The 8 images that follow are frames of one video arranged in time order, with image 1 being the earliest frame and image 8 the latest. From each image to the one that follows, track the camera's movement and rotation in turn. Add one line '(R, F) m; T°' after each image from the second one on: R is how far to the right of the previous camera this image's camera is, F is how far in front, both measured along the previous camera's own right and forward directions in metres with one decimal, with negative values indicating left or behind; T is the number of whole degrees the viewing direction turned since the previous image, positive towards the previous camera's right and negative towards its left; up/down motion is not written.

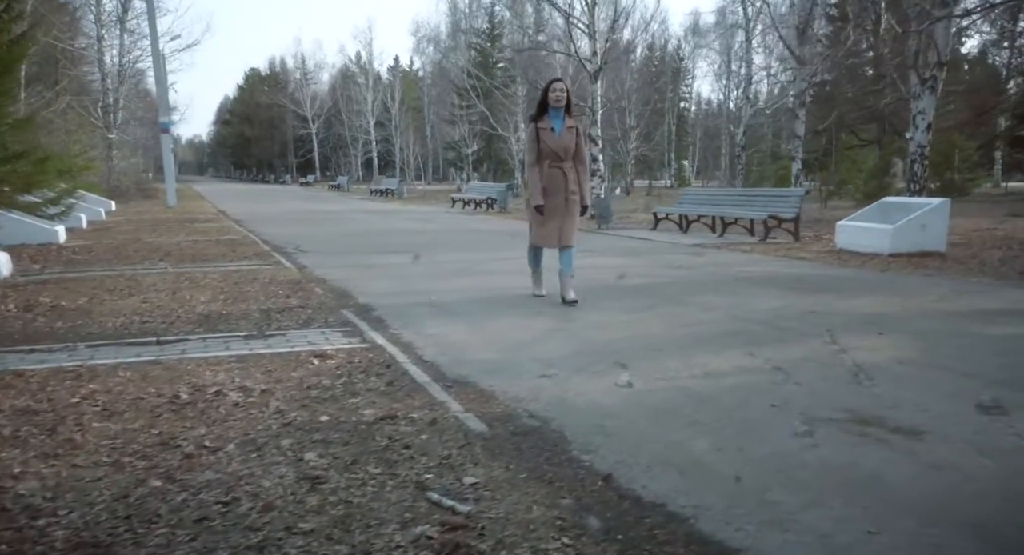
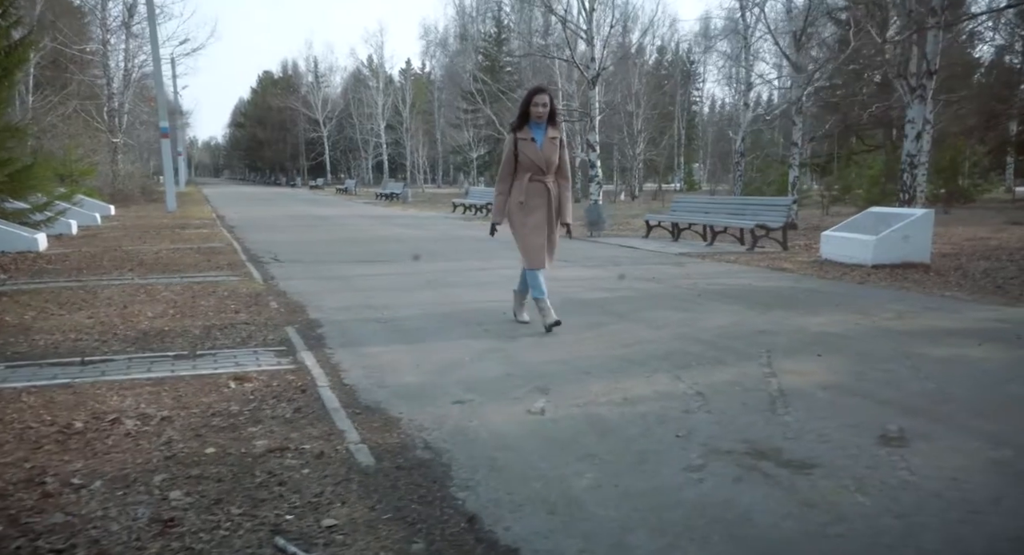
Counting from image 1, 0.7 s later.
(+0.4, 0.0) m; 0°
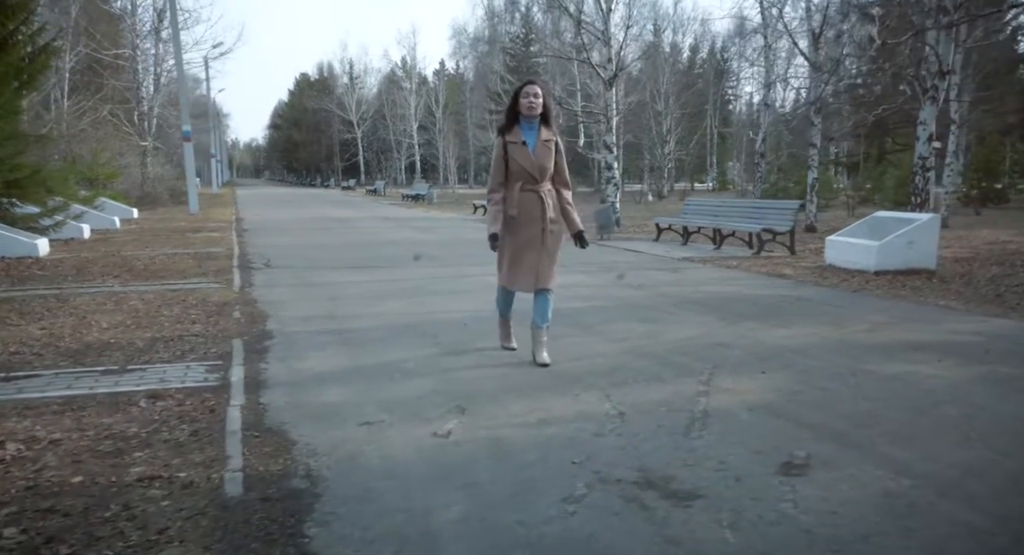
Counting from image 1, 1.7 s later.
(+0.5, +0.1) m; -1°
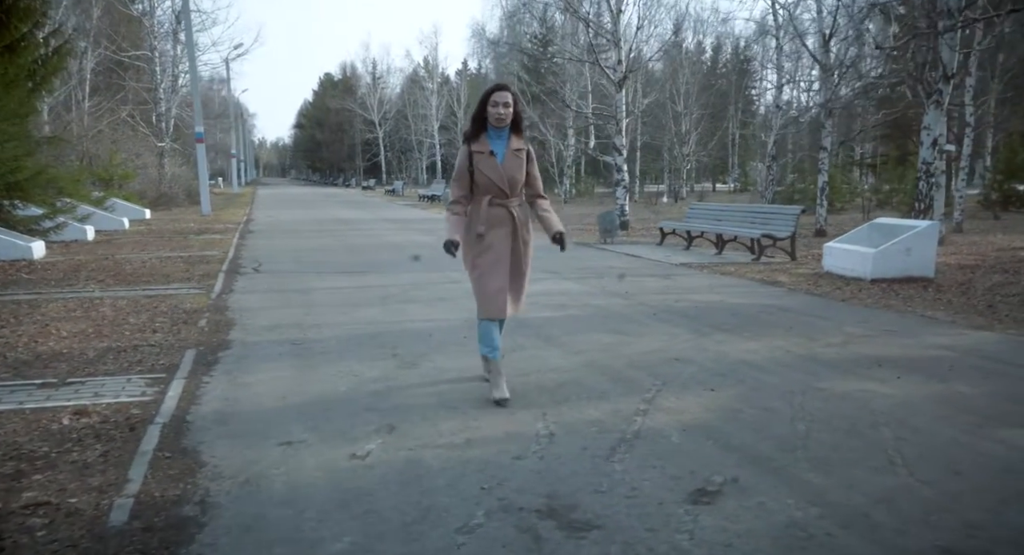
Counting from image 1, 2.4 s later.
(+0.4, 0.0) m; -1°
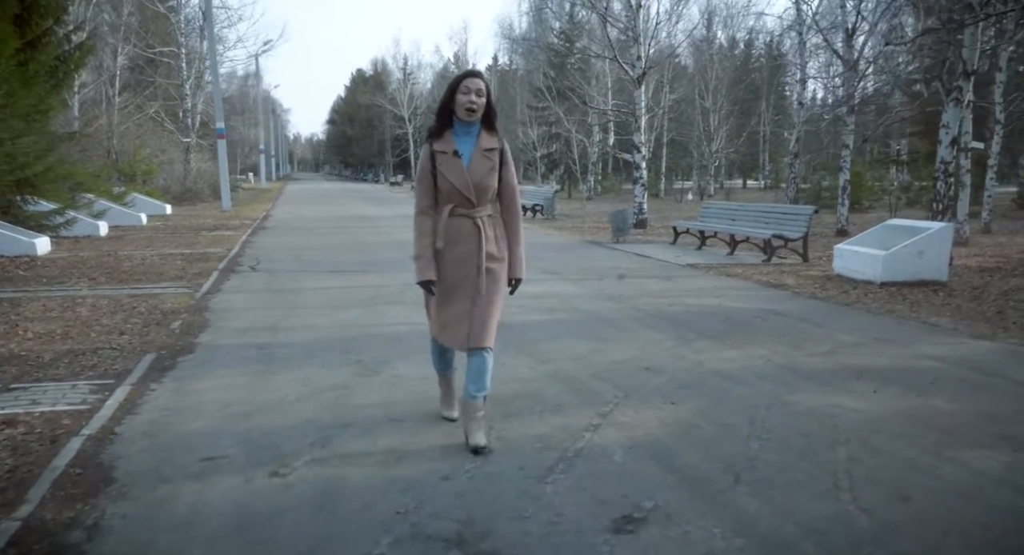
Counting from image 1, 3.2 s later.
(+0.4, +0.1) m; -1°
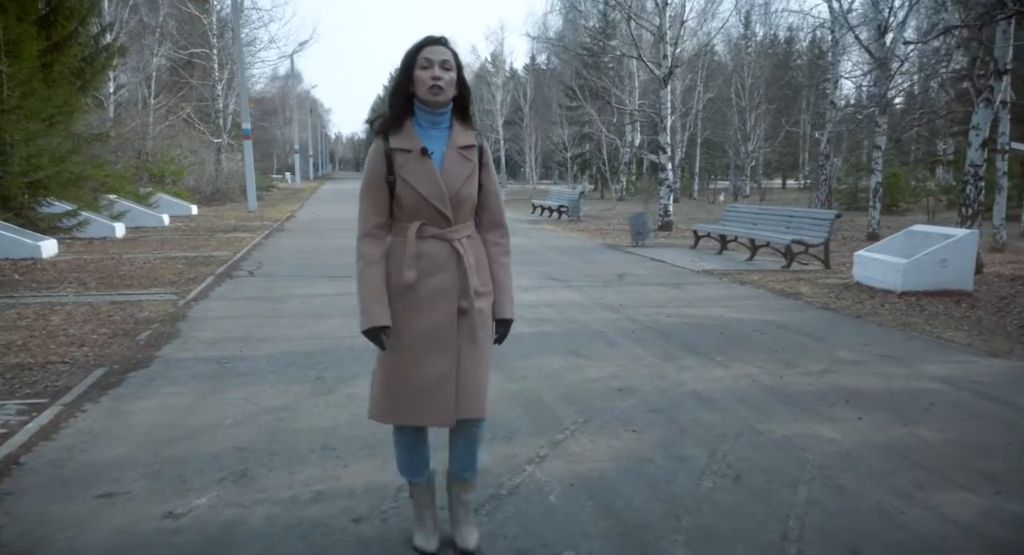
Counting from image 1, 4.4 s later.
(+0.4, +0.3) m; -2°
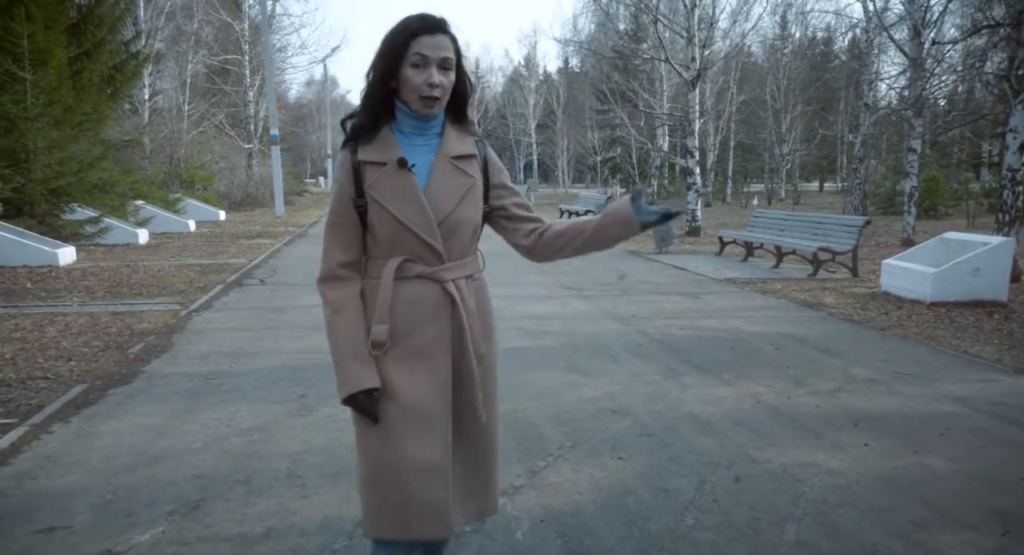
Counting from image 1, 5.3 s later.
(+0.3, +0.2) m; -2°
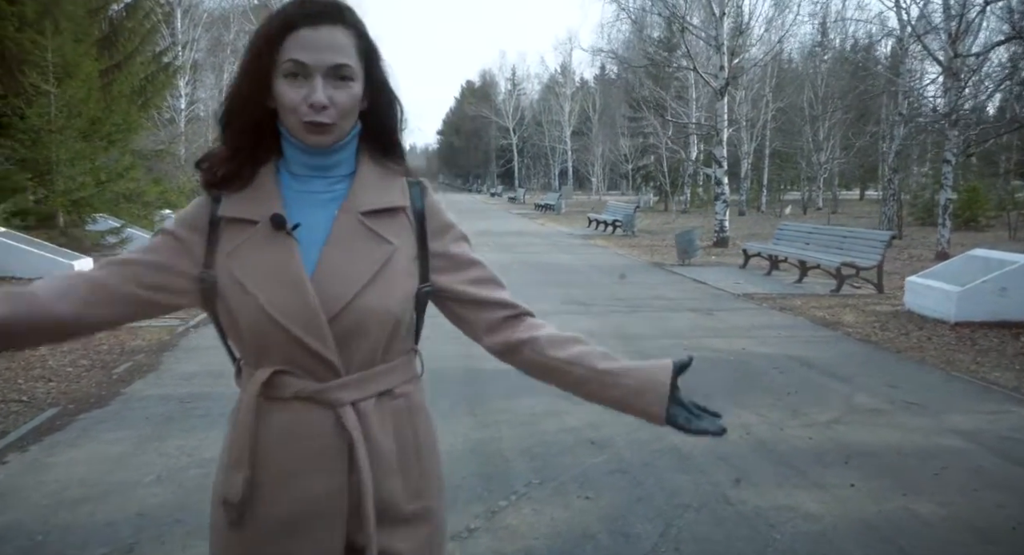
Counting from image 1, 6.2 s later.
(+0.3, +0.1) m; -2°
